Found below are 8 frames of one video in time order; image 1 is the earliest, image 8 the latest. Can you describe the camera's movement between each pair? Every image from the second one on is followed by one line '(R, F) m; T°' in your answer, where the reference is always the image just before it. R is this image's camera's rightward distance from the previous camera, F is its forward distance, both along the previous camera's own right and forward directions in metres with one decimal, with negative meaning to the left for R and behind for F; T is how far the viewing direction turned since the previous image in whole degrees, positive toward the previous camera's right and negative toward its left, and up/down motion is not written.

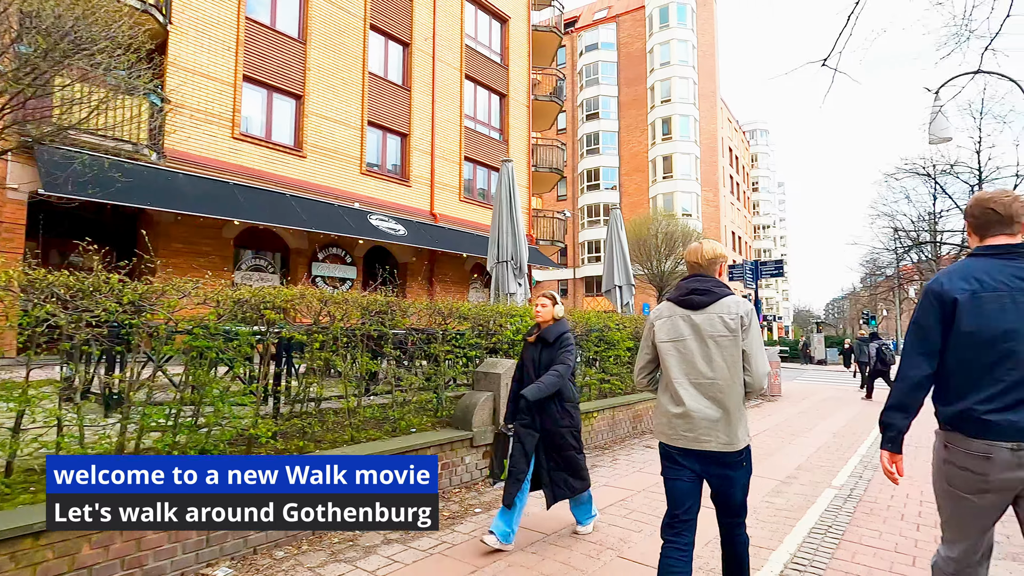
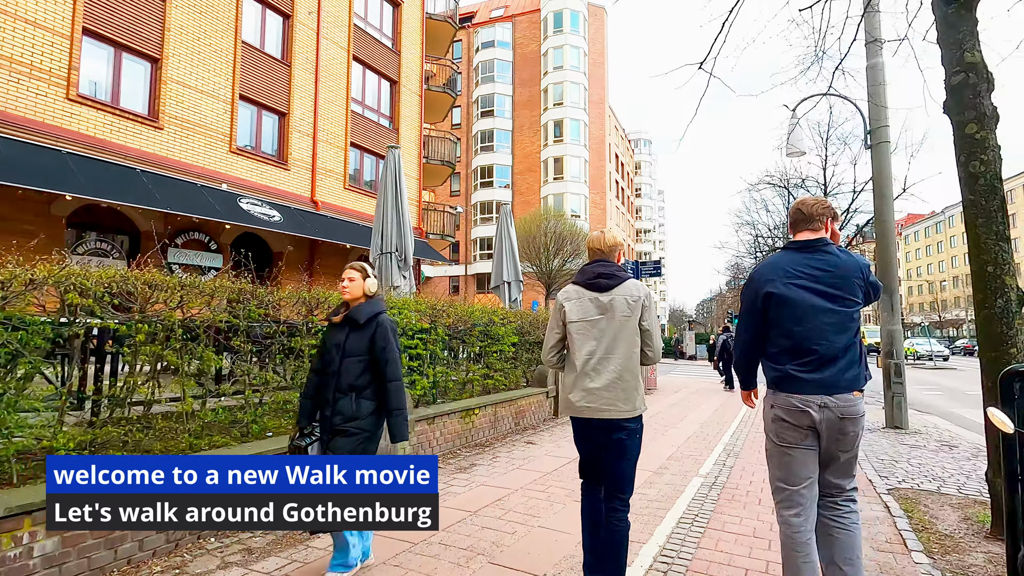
(+0.2, +0.3) m; +11°
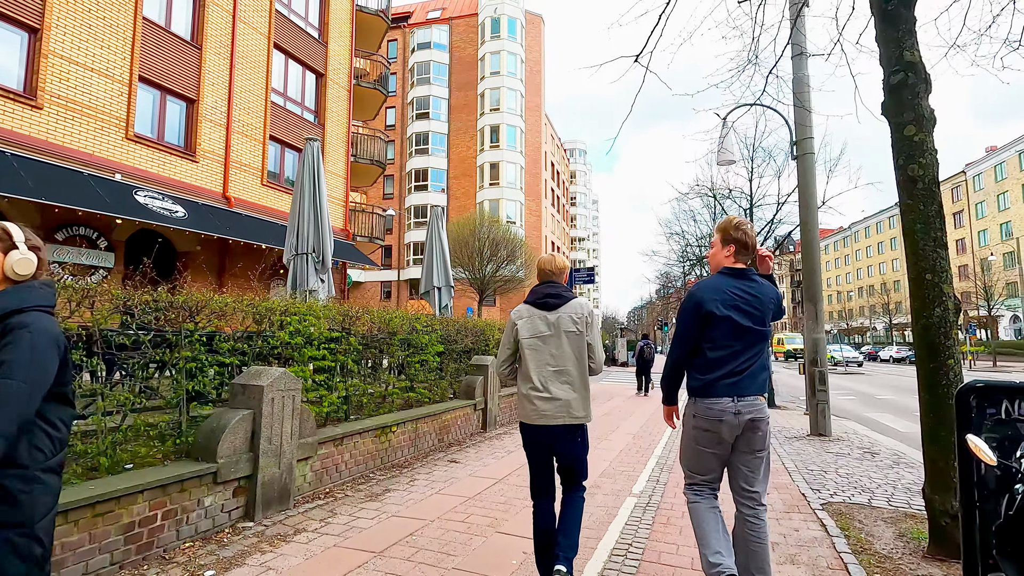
(+0.1, +0.5) m; +7°
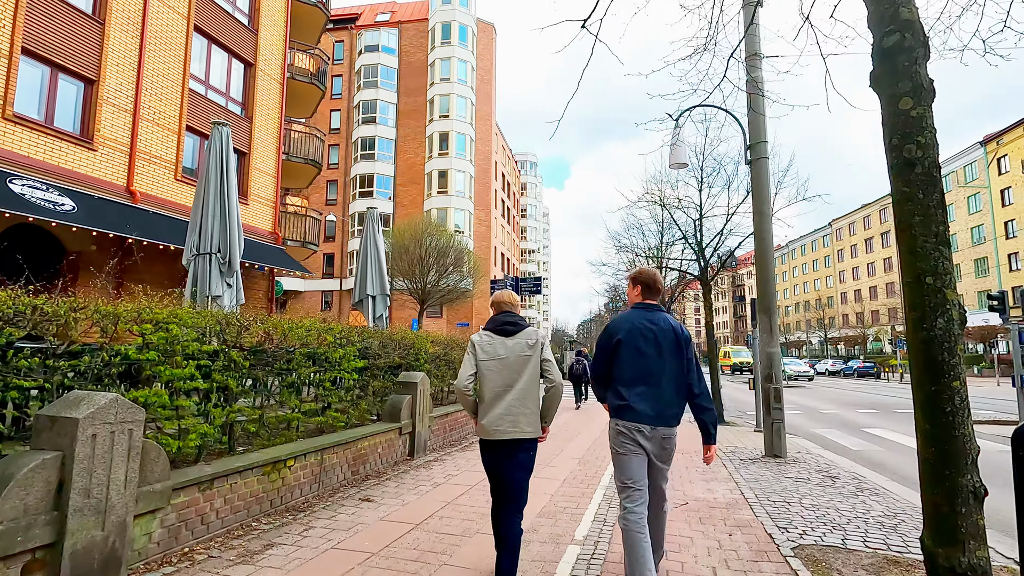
(+0.2, +0.9) m; +5°
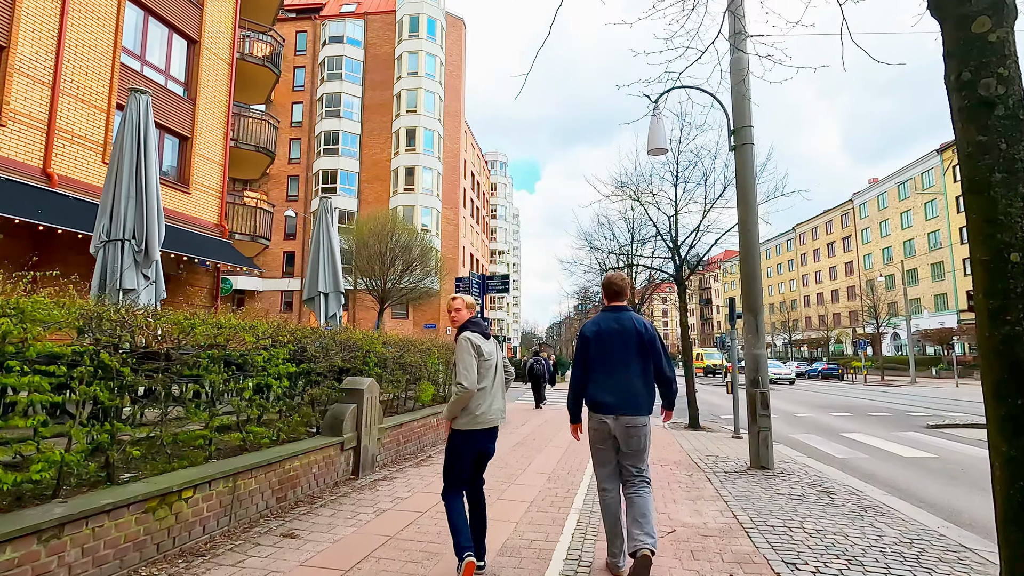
(+0.1, +0.9) m; +3°
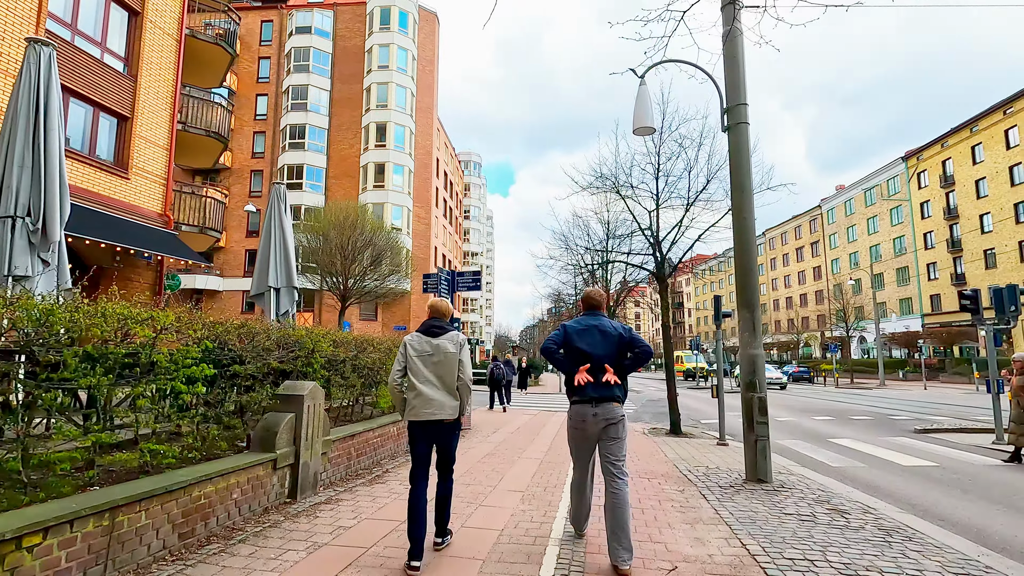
(0.0, +0.9) m; +3°
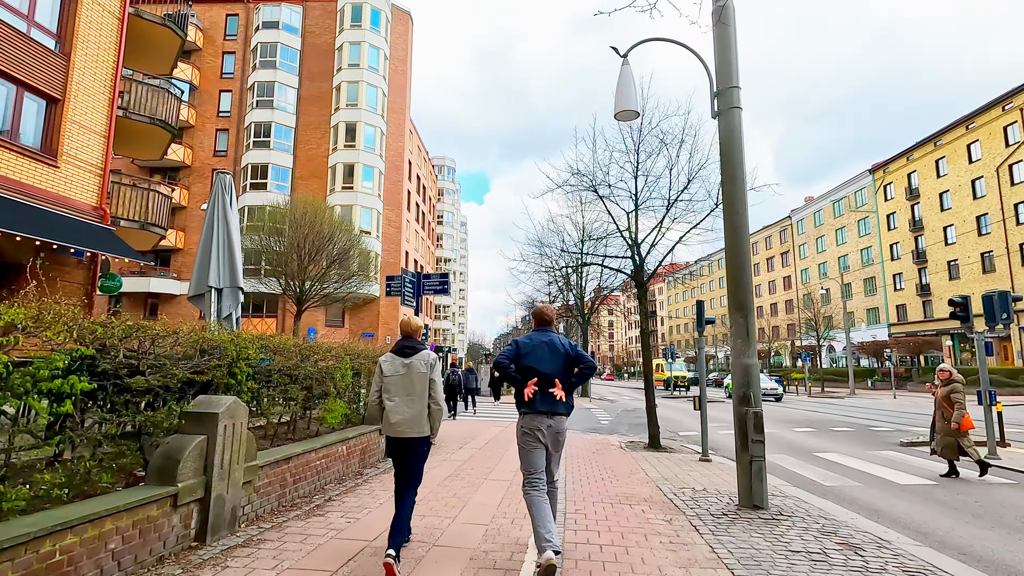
(+0.1, +0.9) m; +3°
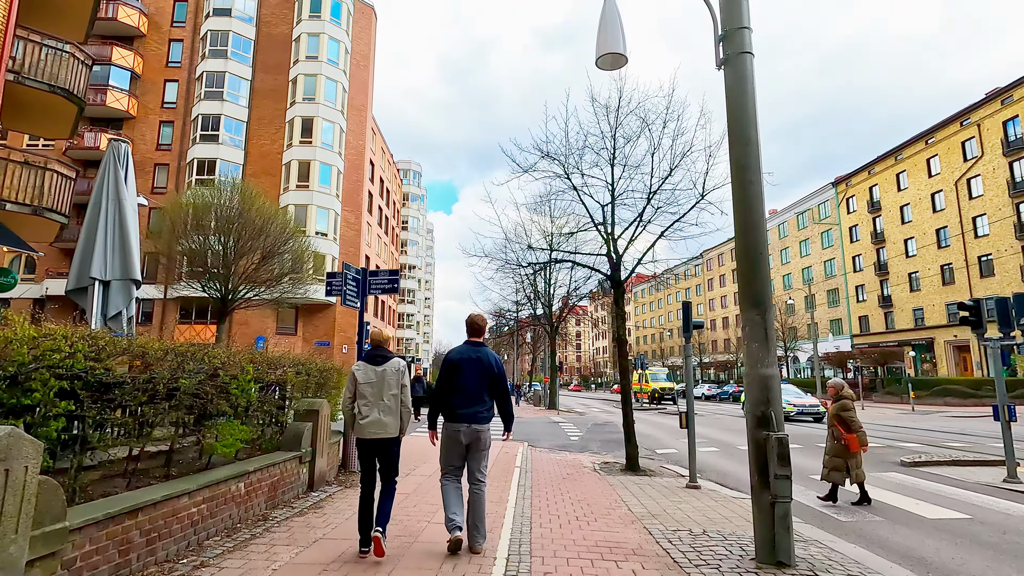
(+0.2, +1.6) m; +3°
